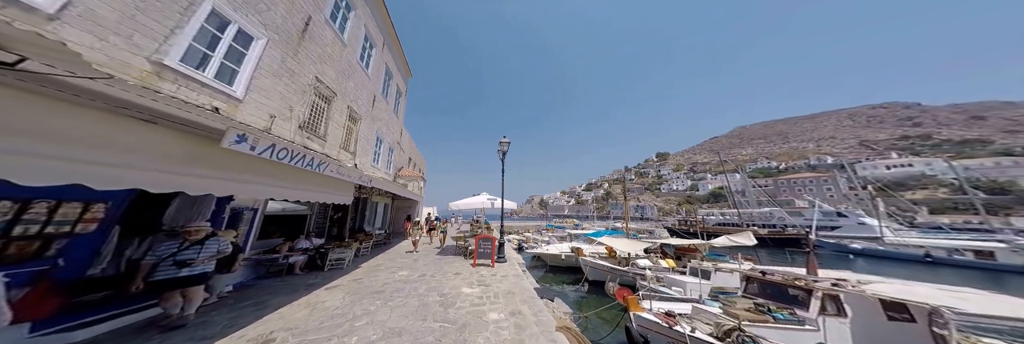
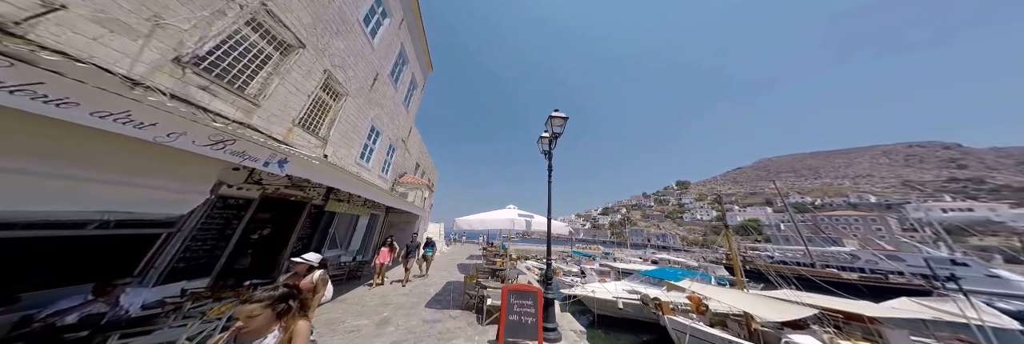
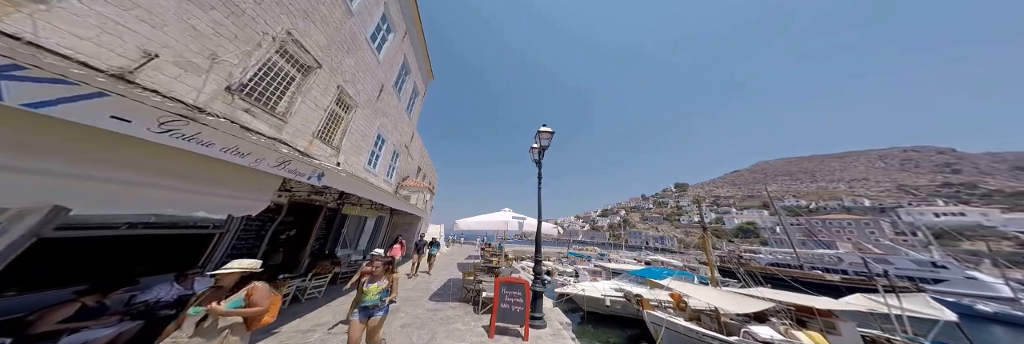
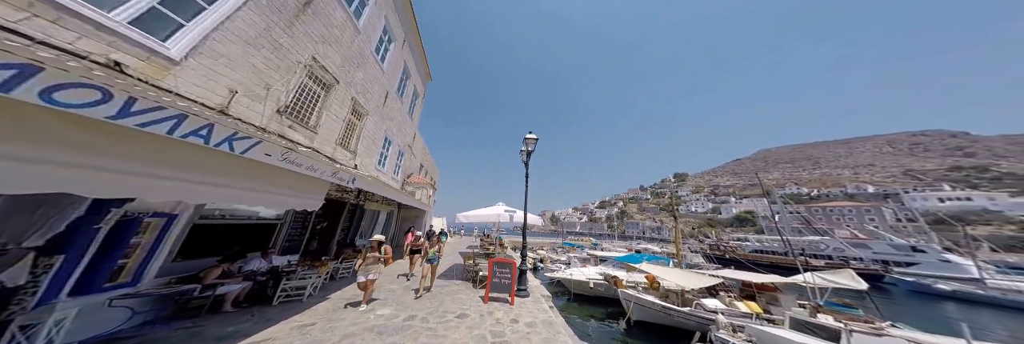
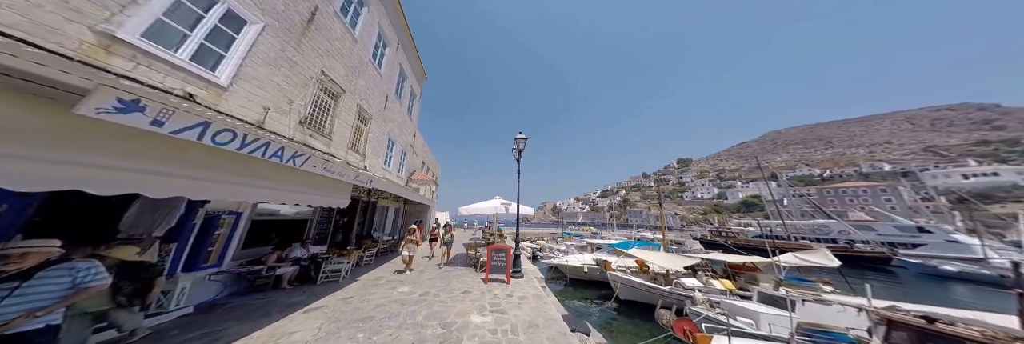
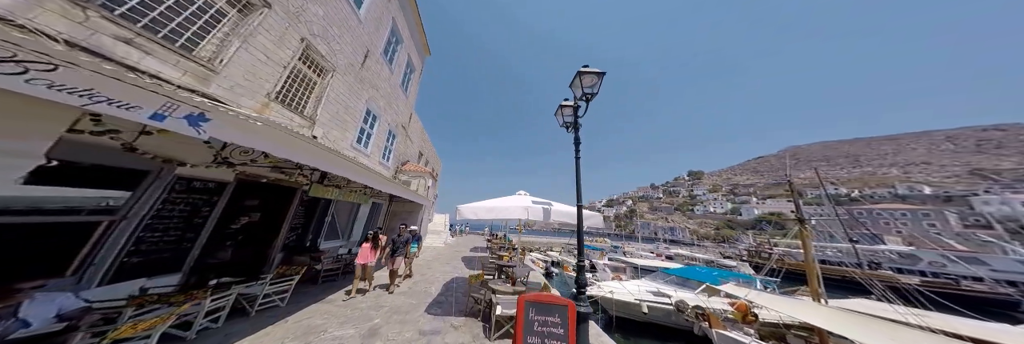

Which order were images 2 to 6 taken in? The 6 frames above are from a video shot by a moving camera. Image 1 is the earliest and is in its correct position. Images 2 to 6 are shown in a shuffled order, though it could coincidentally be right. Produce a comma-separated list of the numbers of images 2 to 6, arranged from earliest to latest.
5, 4, 3, 2, 6
